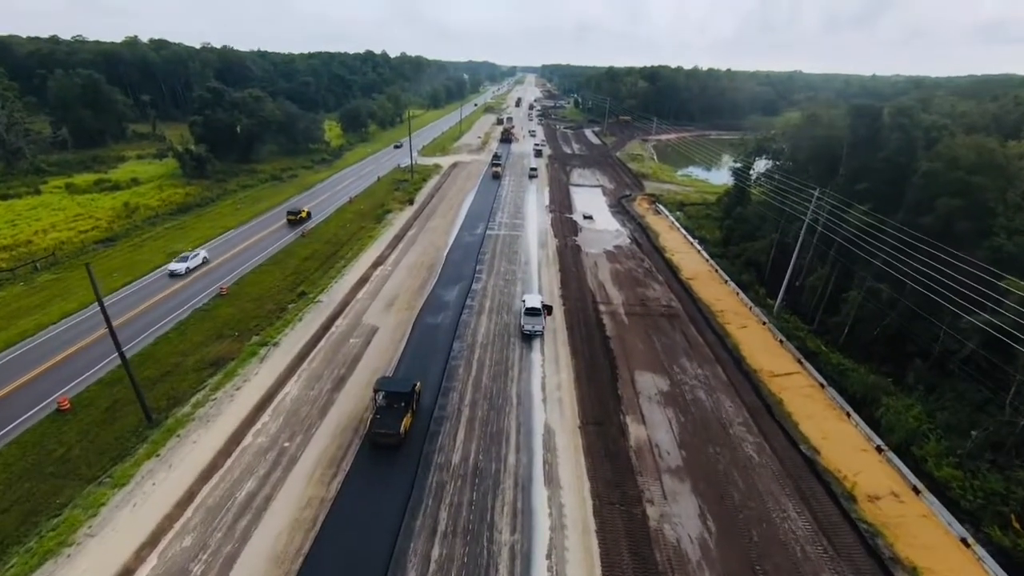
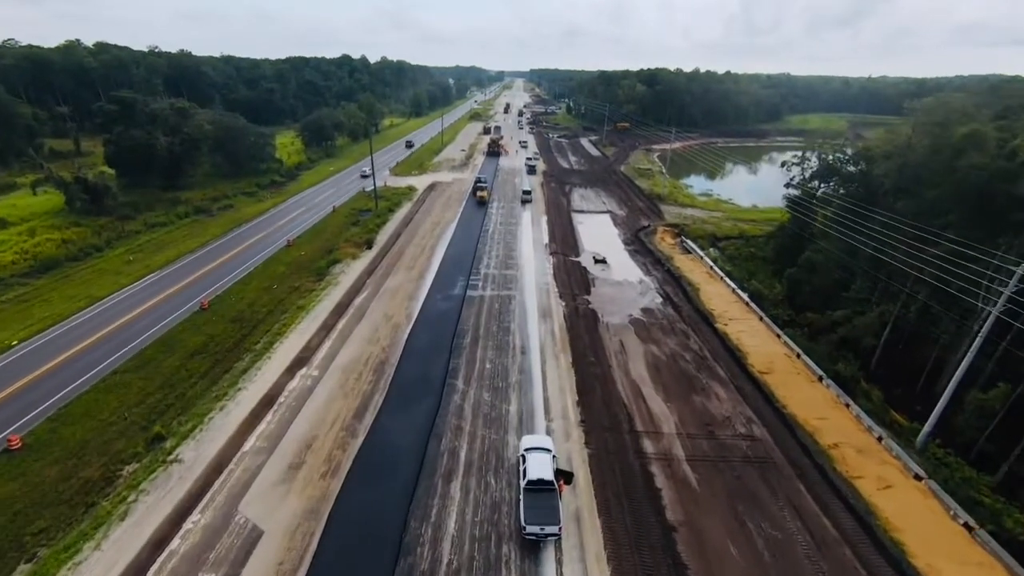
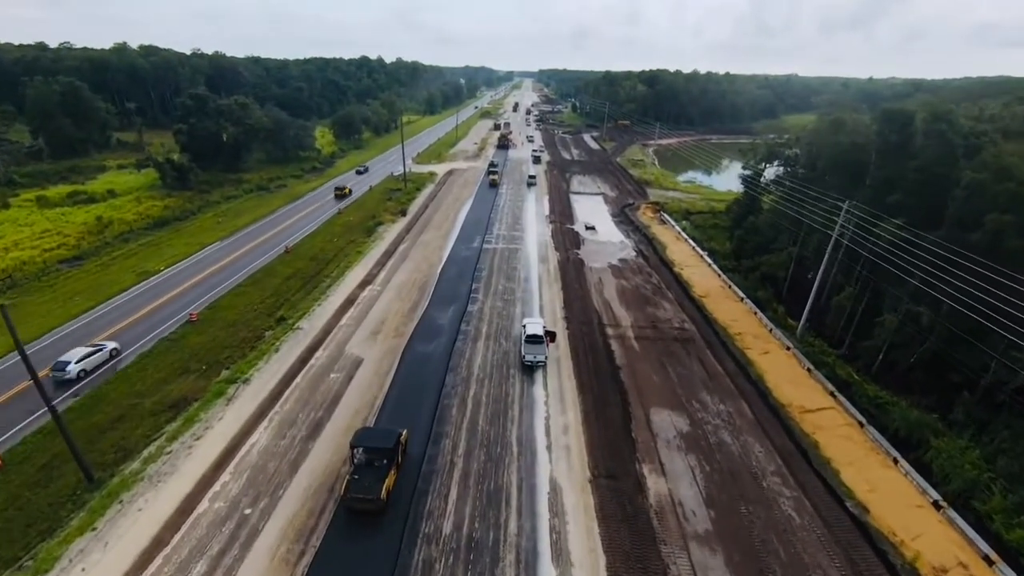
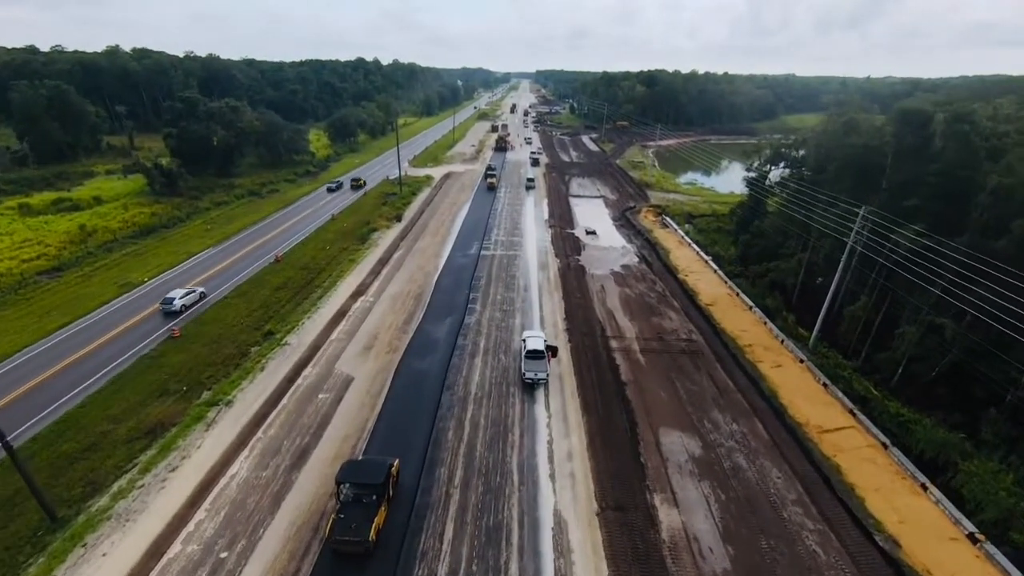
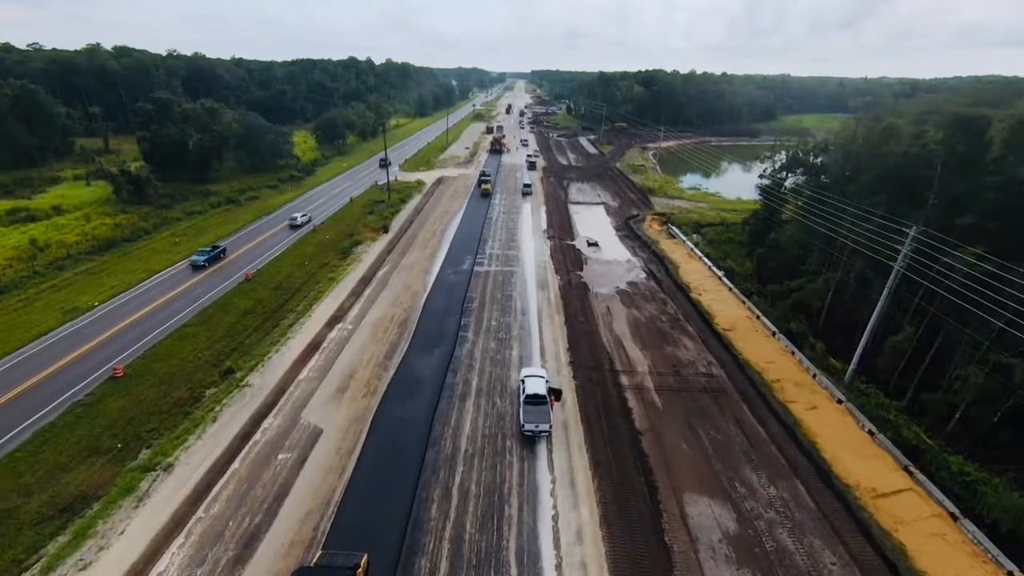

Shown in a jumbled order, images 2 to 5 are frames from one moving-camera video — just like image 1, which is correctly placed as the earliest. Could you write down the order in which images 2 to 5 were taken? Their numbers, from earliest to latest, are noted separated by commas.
3, 4, 5, 2
